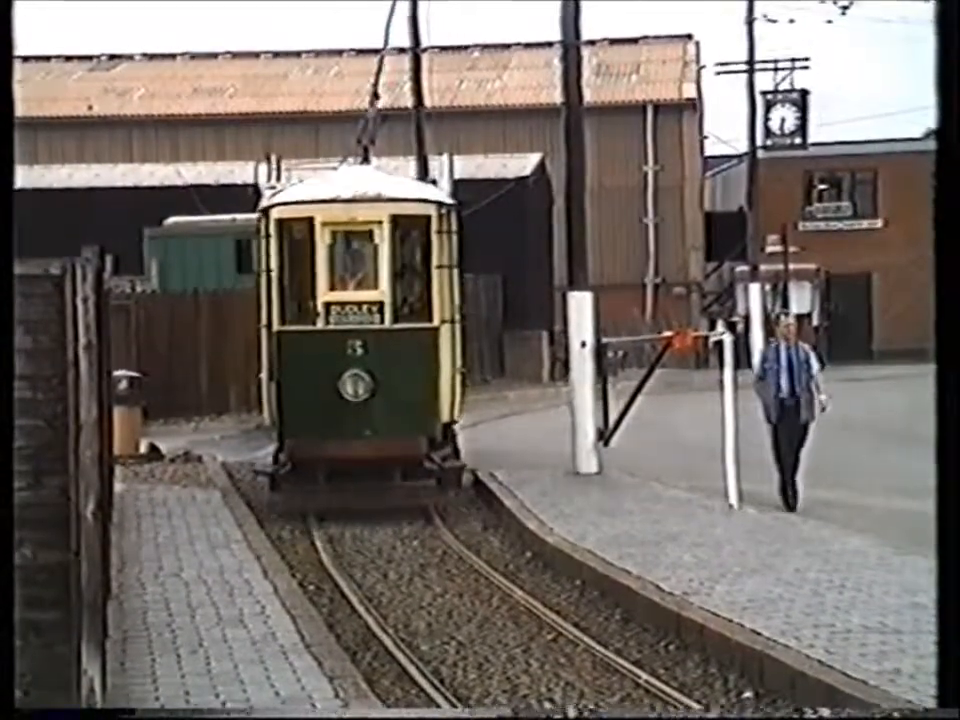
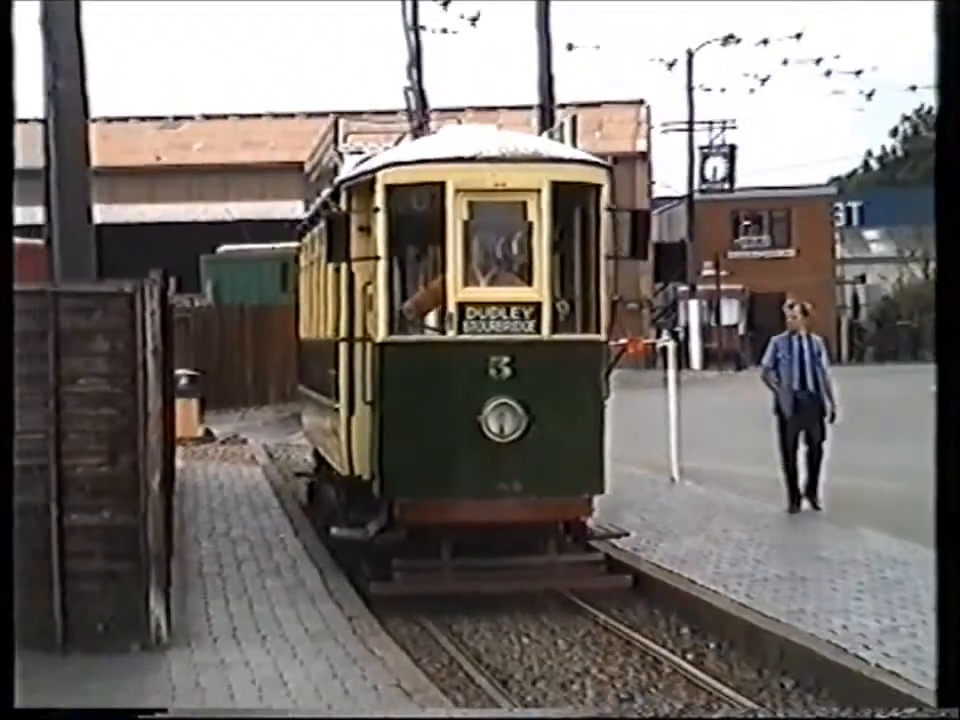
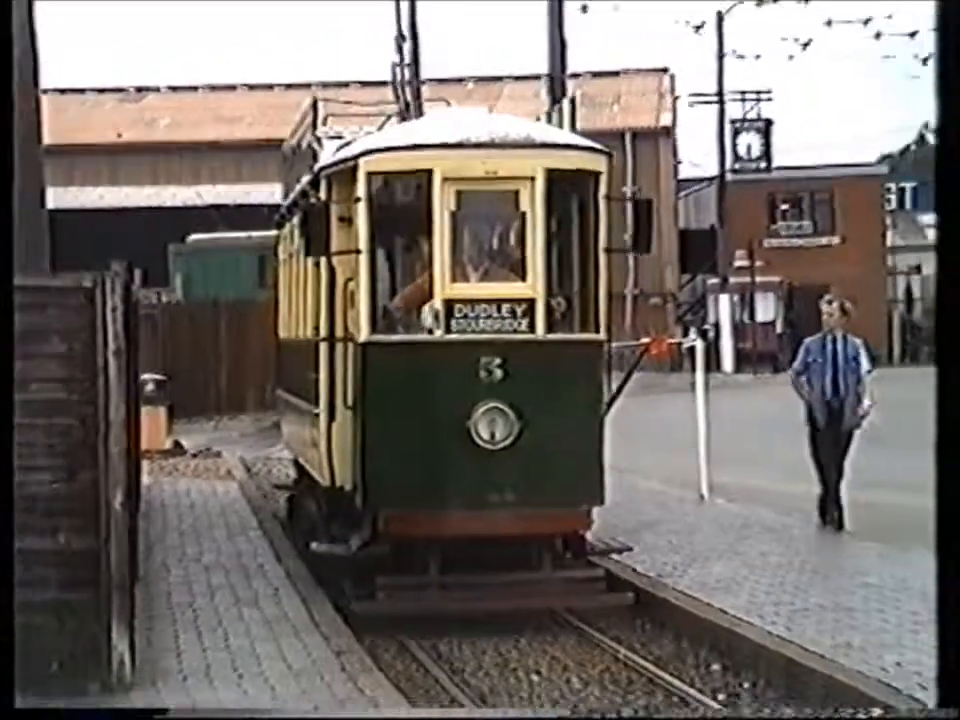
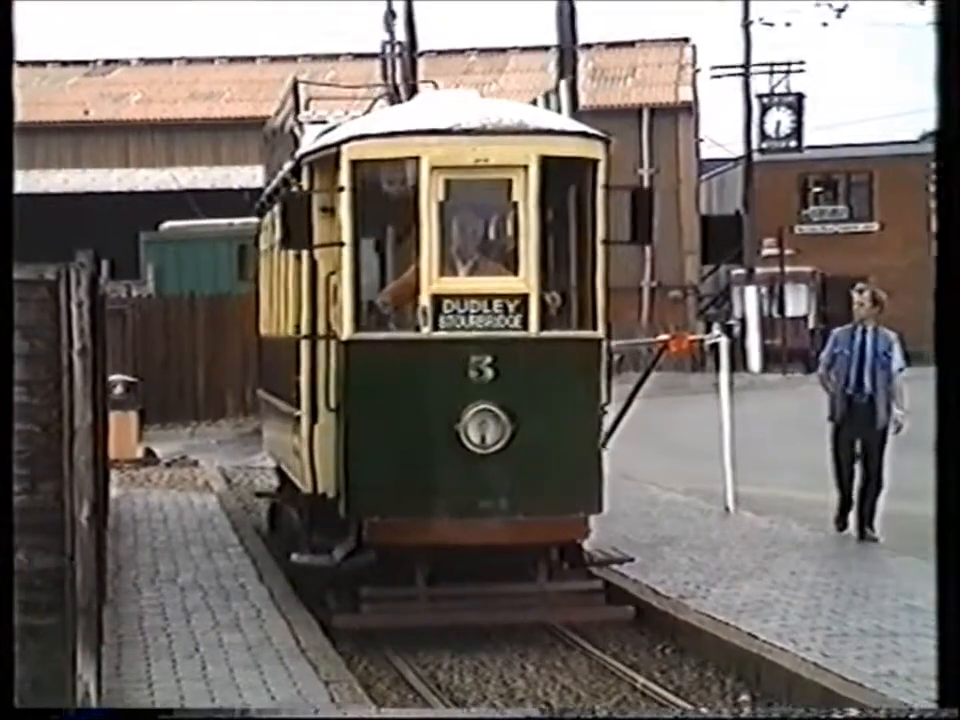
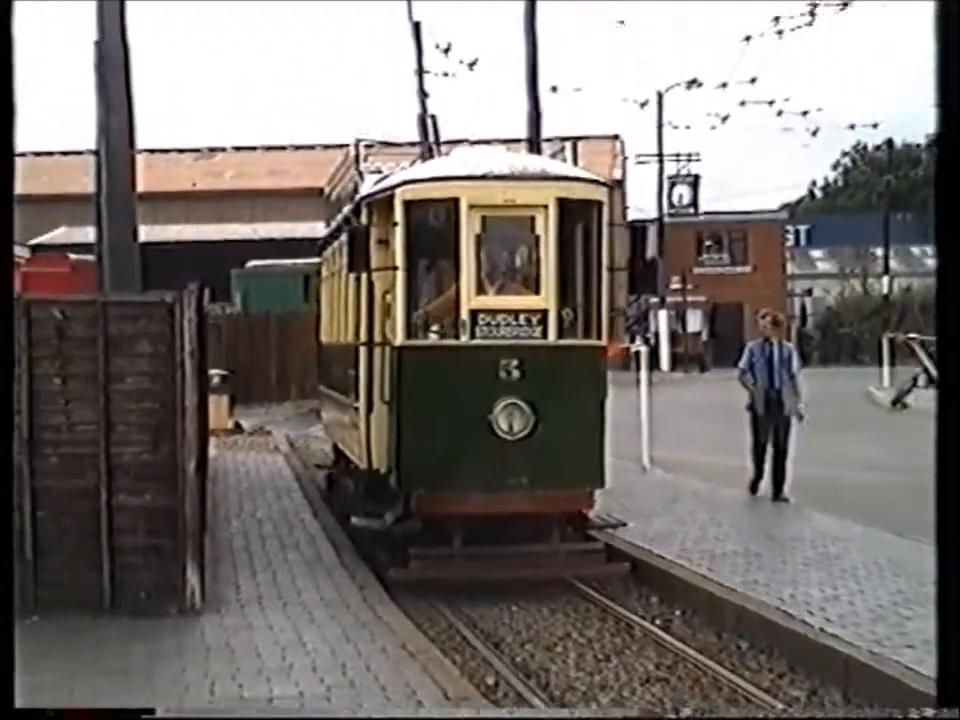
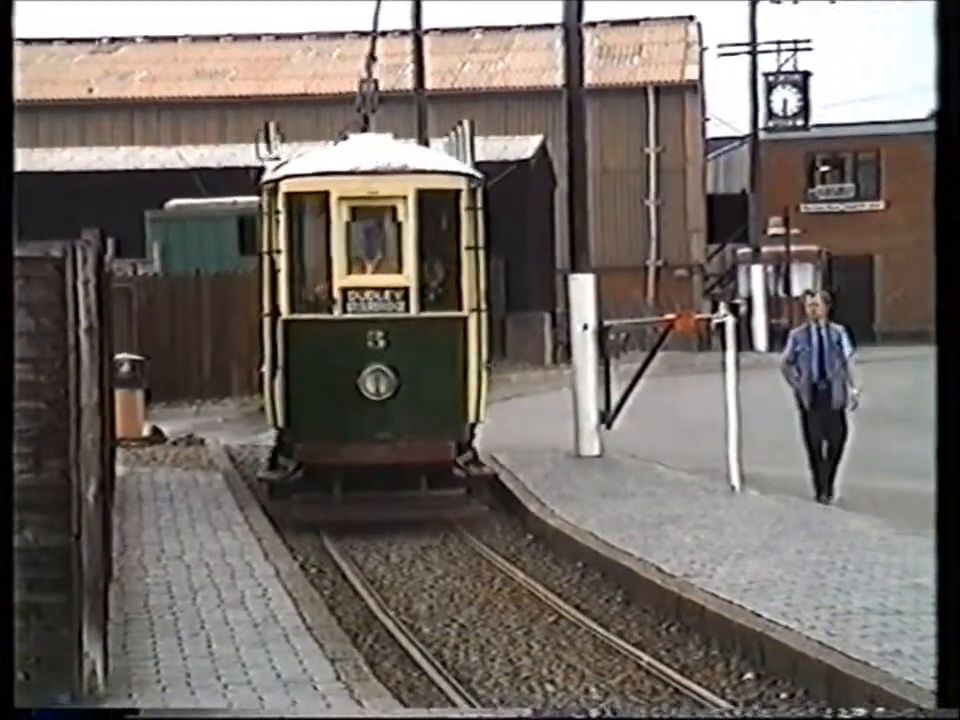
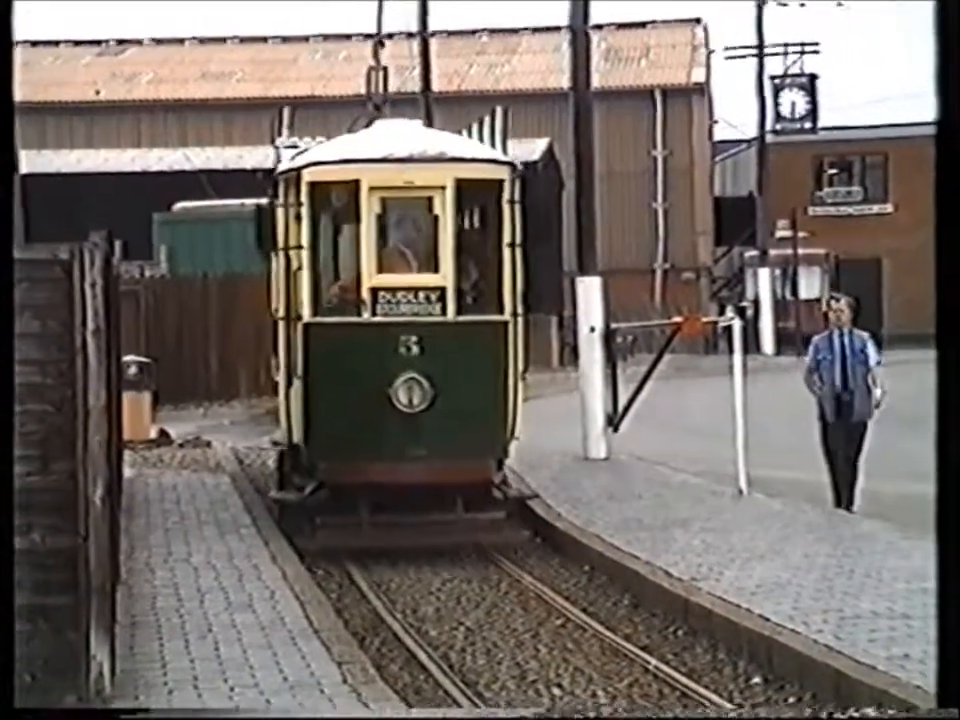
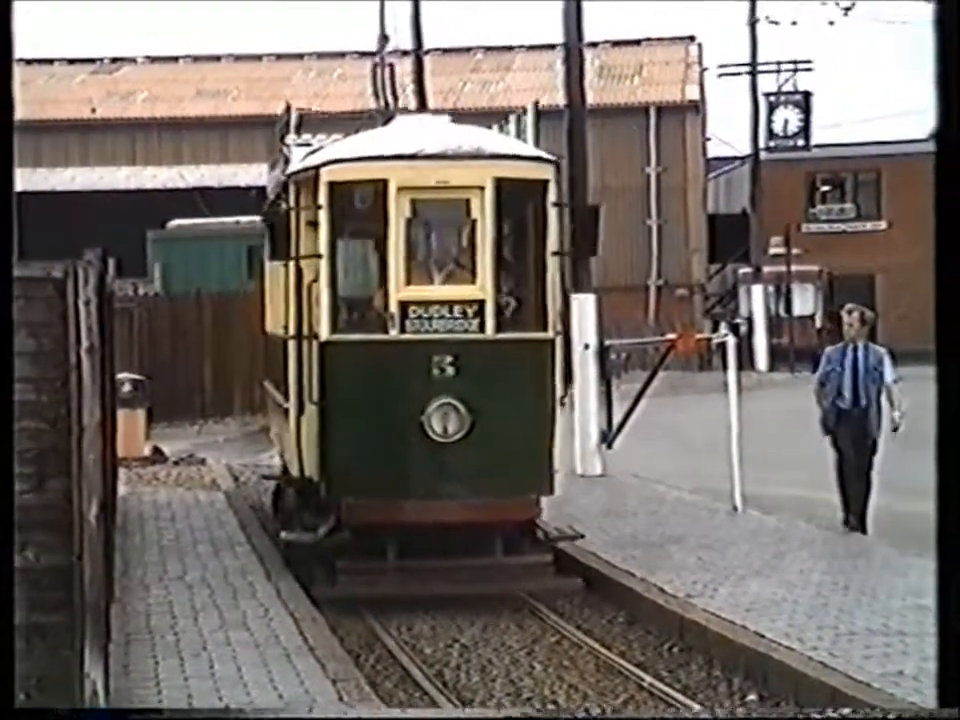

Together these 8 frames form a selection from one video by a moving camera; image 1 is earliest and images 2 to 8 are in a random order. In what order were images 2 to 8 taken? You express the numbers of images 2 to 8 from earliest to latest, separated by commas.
6, 7, 8, 4, 3, 2, 5
